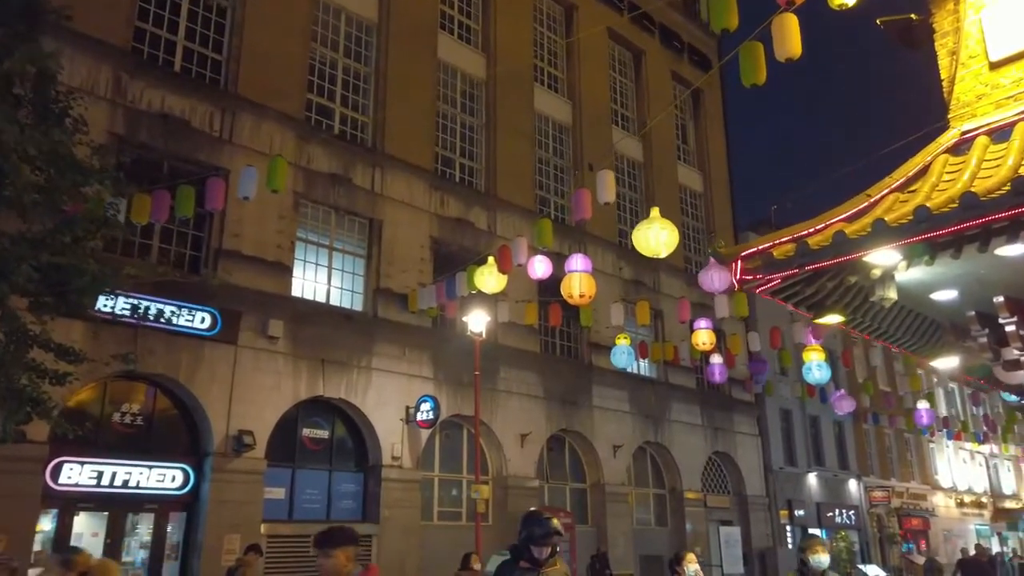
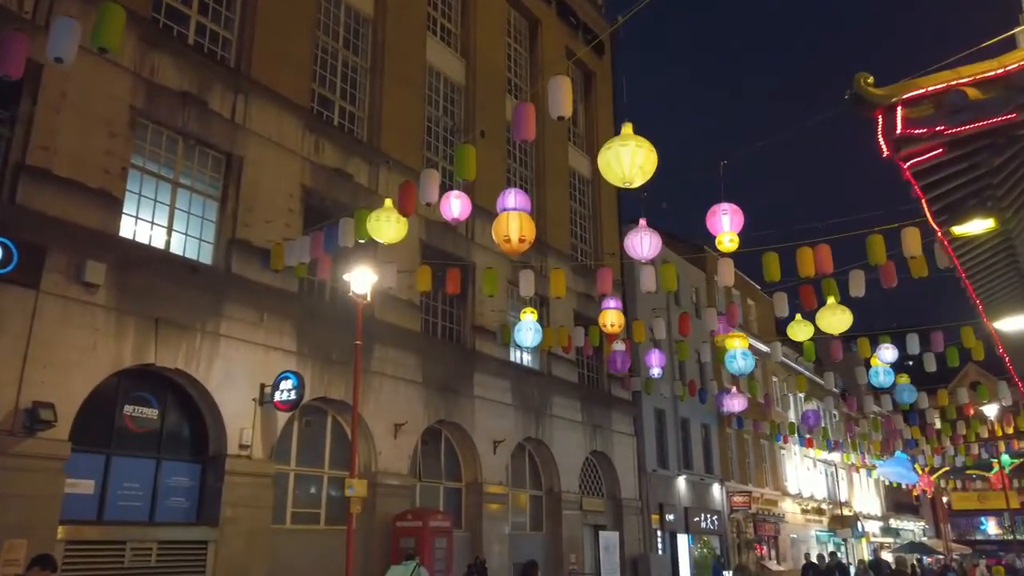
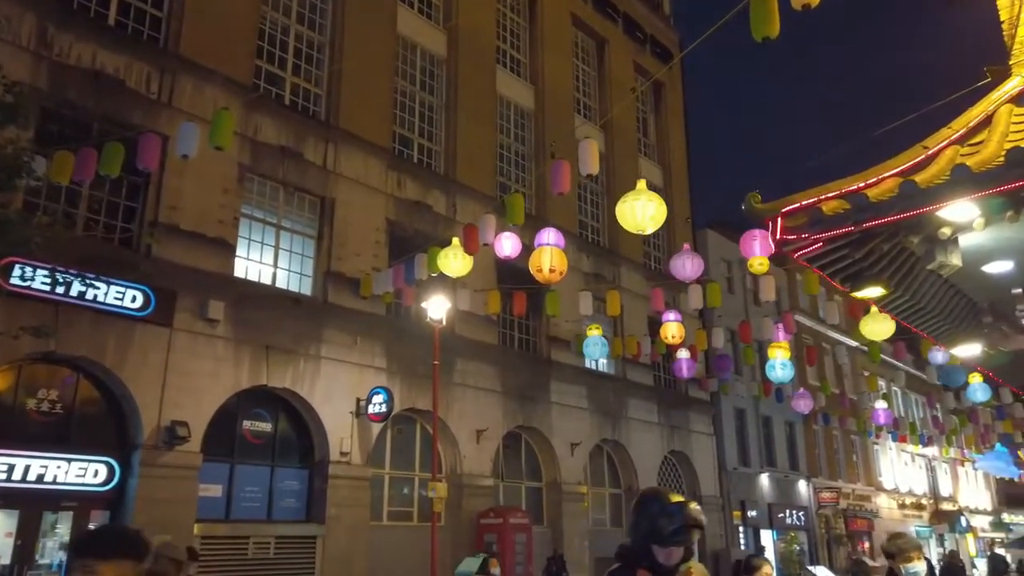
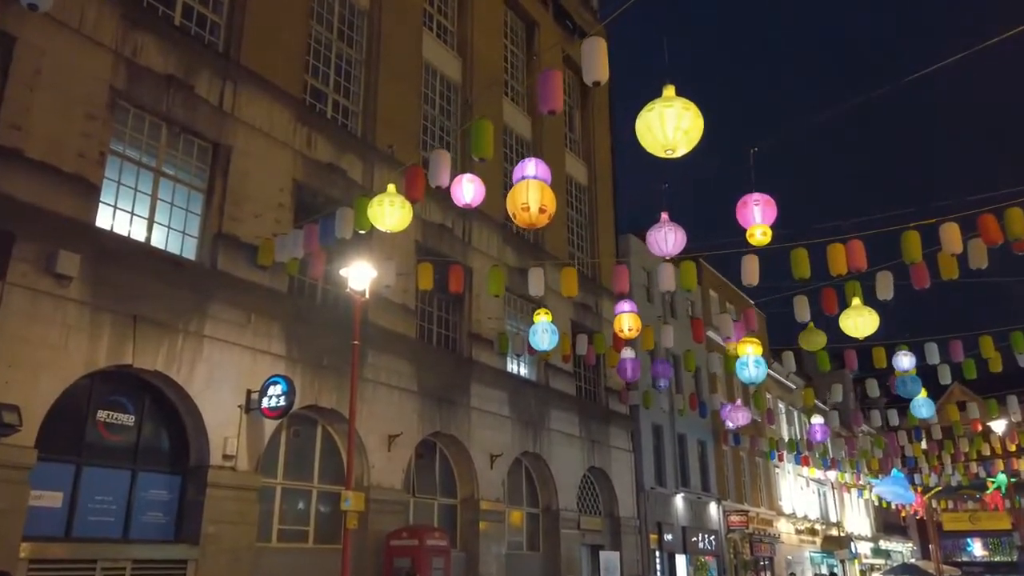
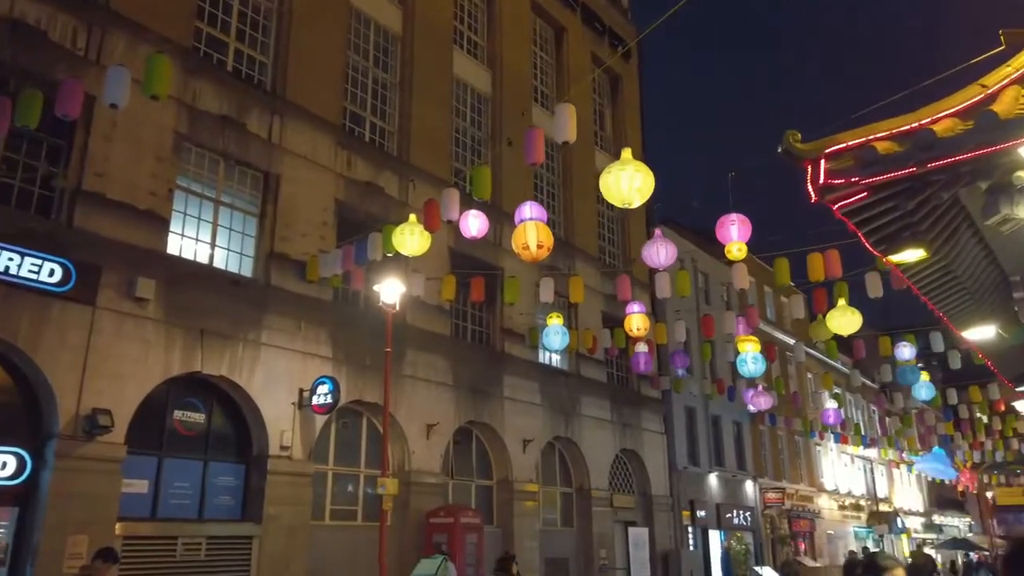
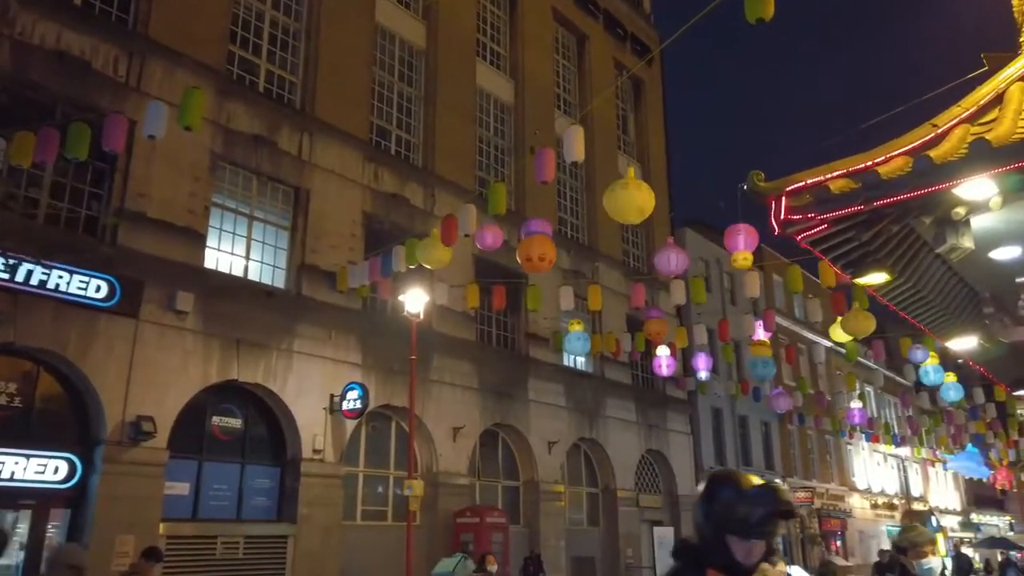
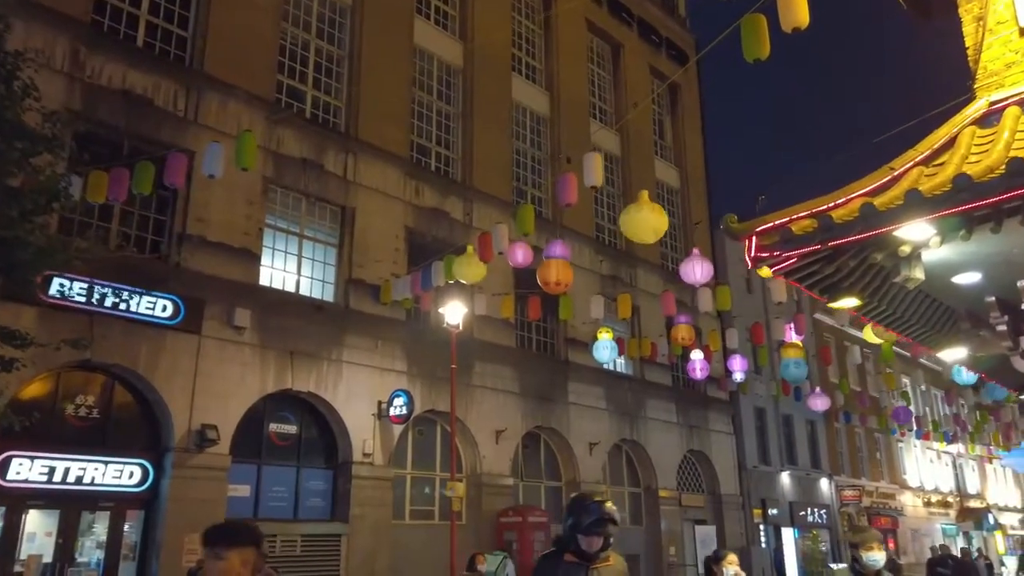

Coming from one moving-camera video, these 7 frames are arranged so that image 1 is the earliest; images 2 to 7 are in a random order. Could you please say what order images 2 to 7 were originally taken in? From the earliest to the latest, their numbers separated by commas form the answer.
7, 3, 6, 5, 2, 4
